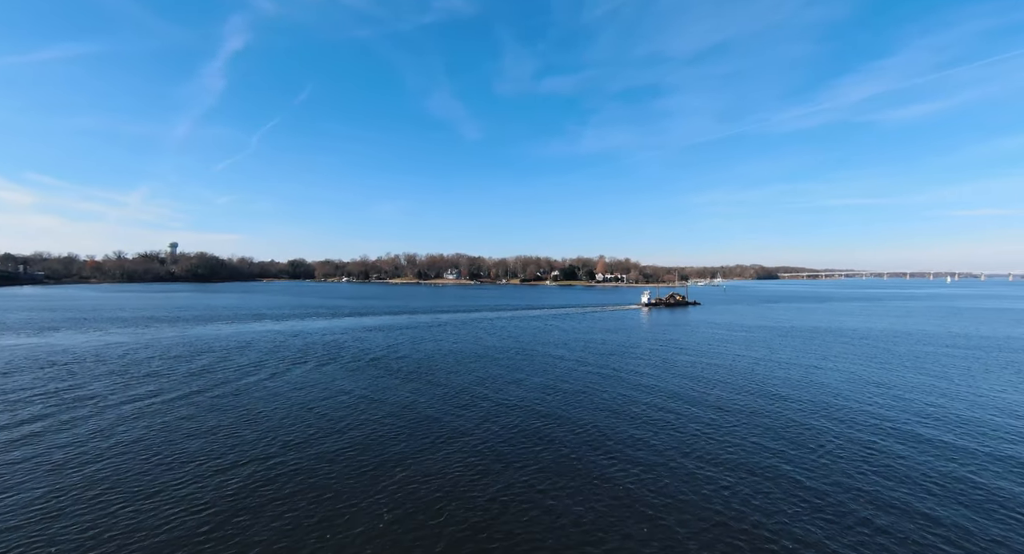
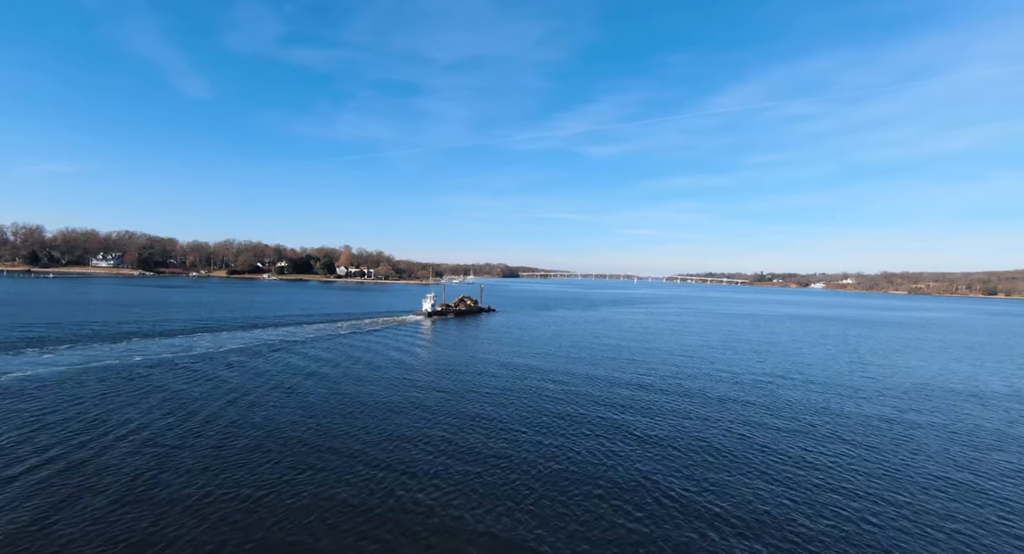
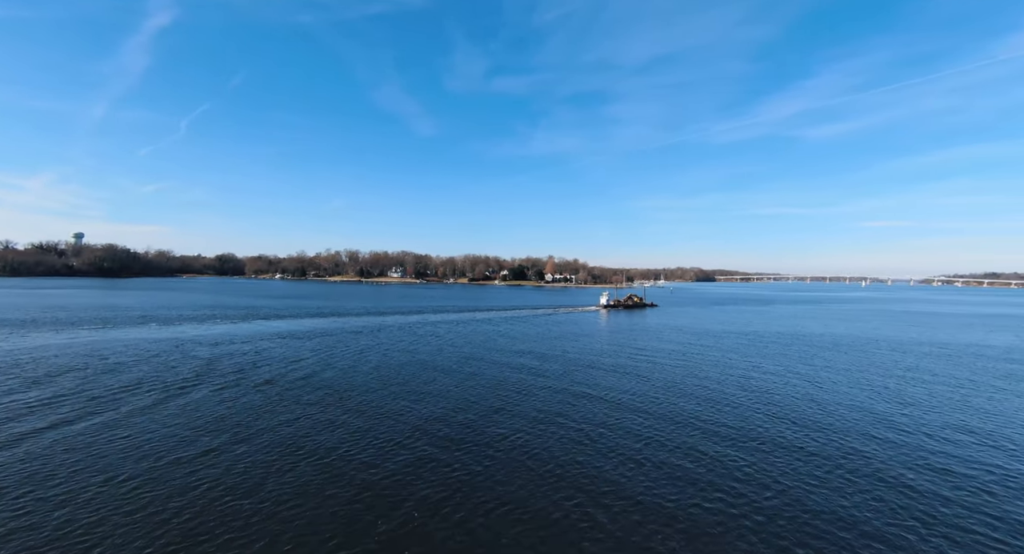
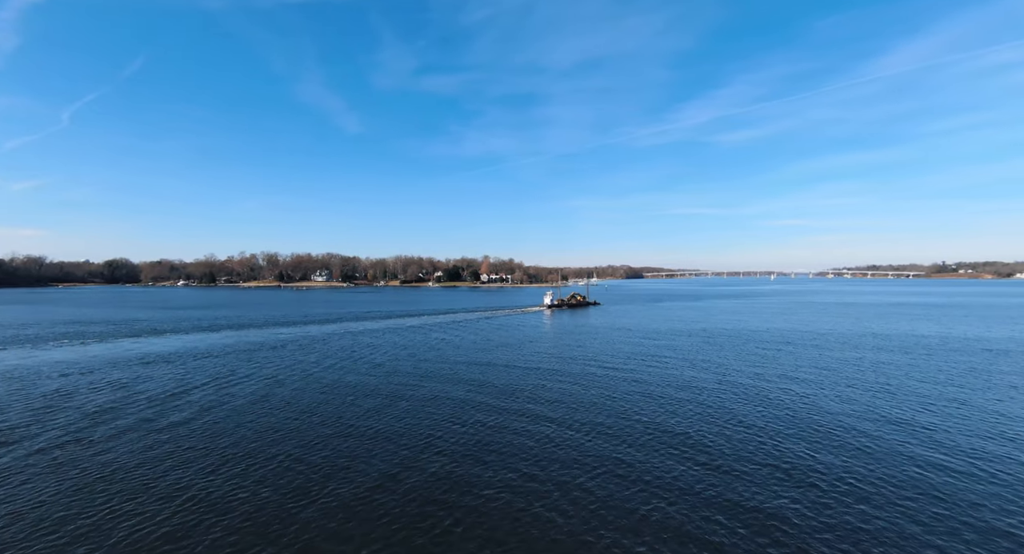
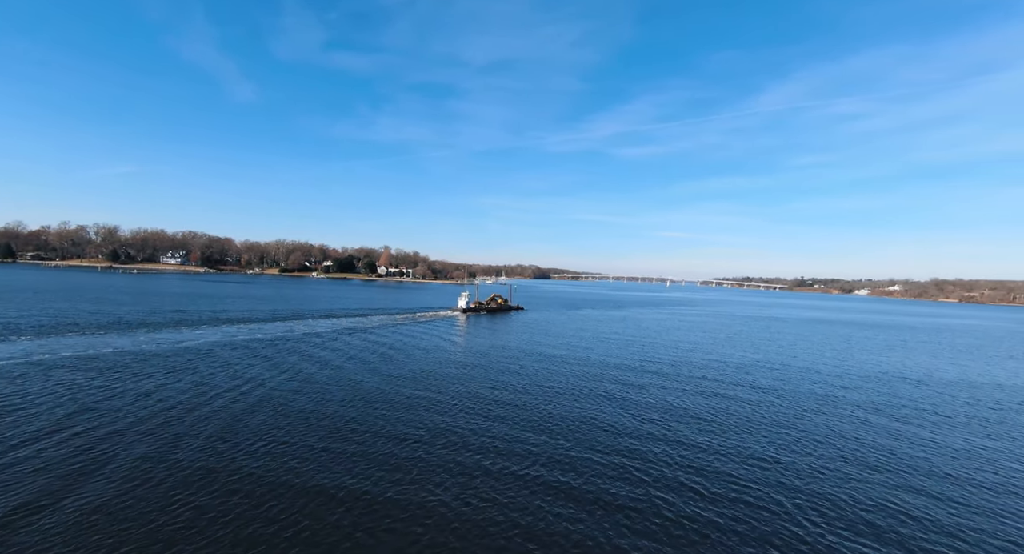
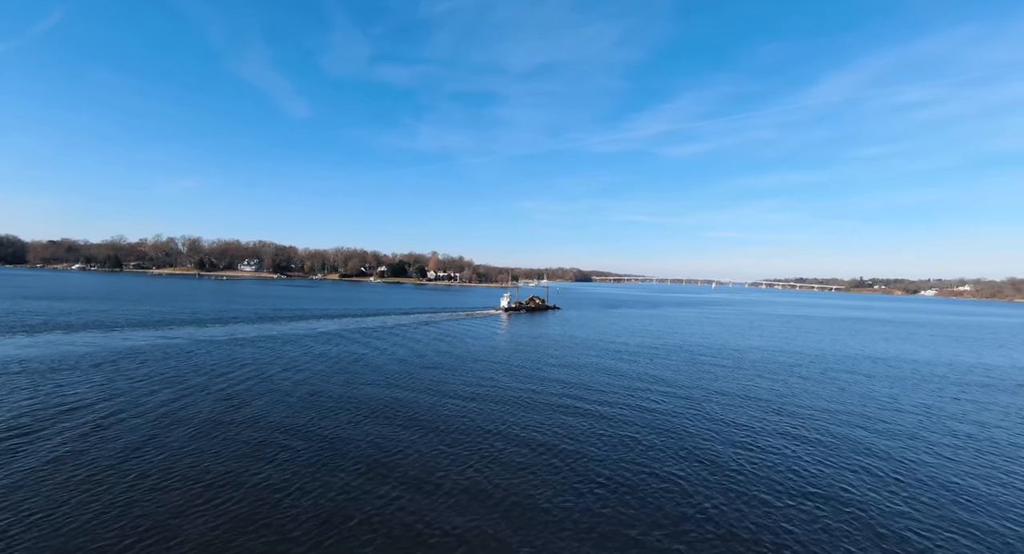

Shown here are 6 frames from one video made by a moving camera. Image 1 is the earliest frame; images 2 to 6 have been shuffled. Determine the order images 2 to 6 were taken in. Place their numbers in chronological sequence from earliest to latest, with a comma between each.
3, 4, 6, 5, 2
